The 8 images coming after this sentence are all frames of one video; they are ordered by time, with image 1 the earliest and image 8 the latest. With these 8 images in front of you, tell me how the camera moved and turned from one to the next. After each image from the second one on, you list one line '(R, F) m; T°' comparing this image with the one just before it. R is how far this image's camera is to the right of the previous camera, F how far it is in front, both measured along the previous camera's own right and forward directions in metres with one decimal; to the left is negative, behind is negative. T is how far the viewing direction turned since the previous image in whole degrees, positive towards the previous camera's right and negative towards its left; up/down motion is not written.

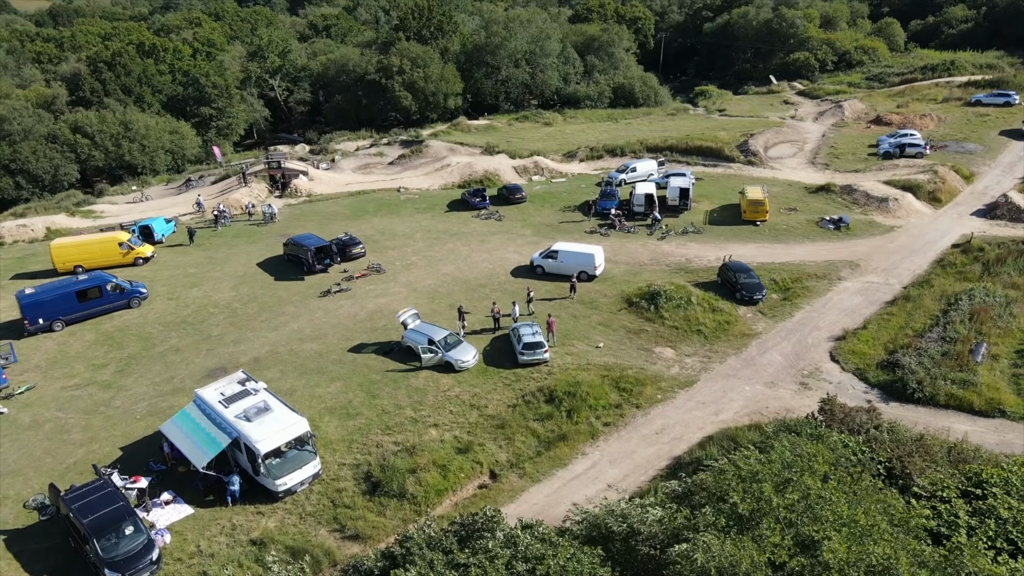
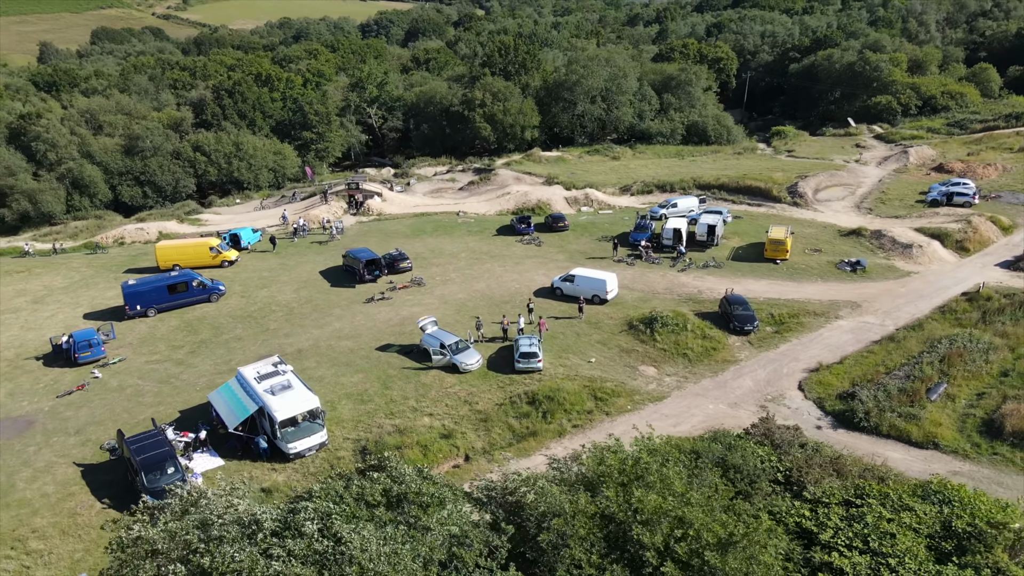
(+3.8, -3.2) m; -8°
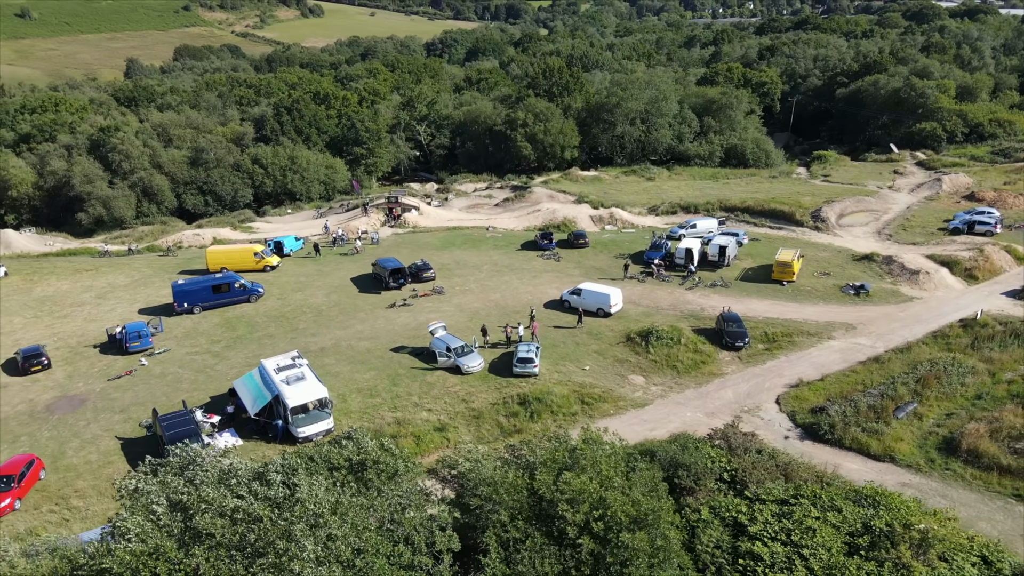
(+2.4, -2.2) m; -5°
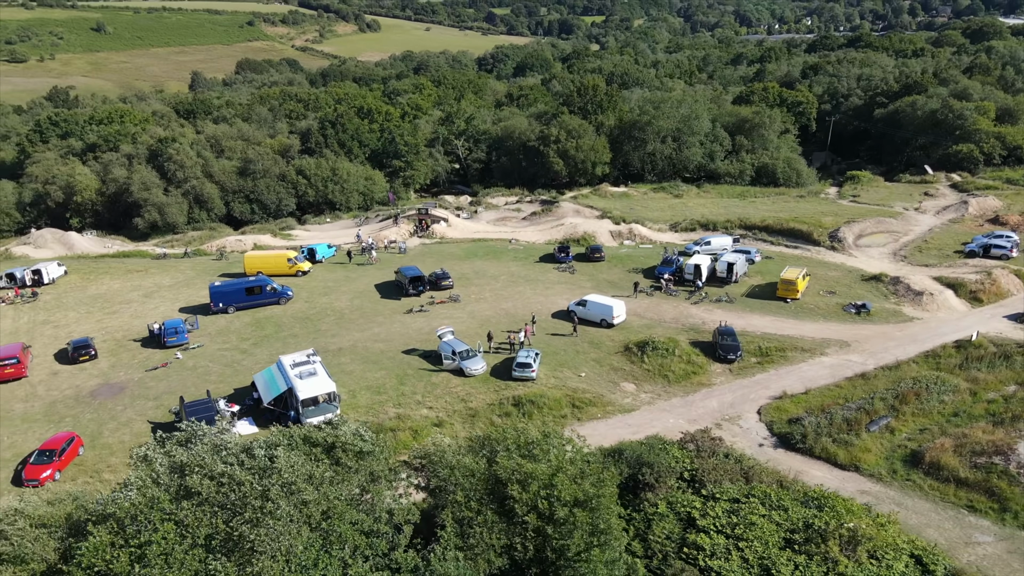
(+2.1, -1.9) m; -4°
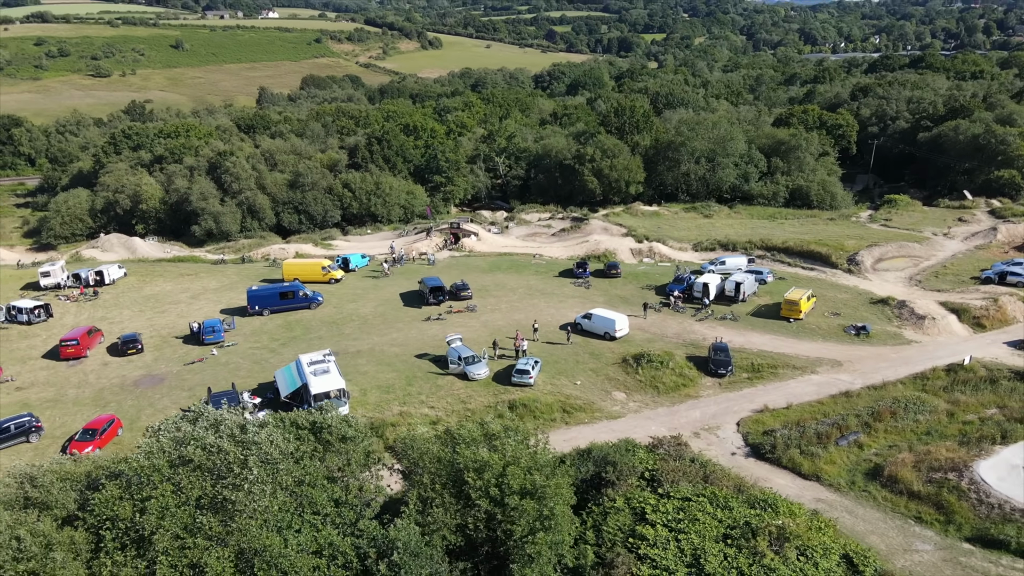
(+2.5, -2.2) m; -4°
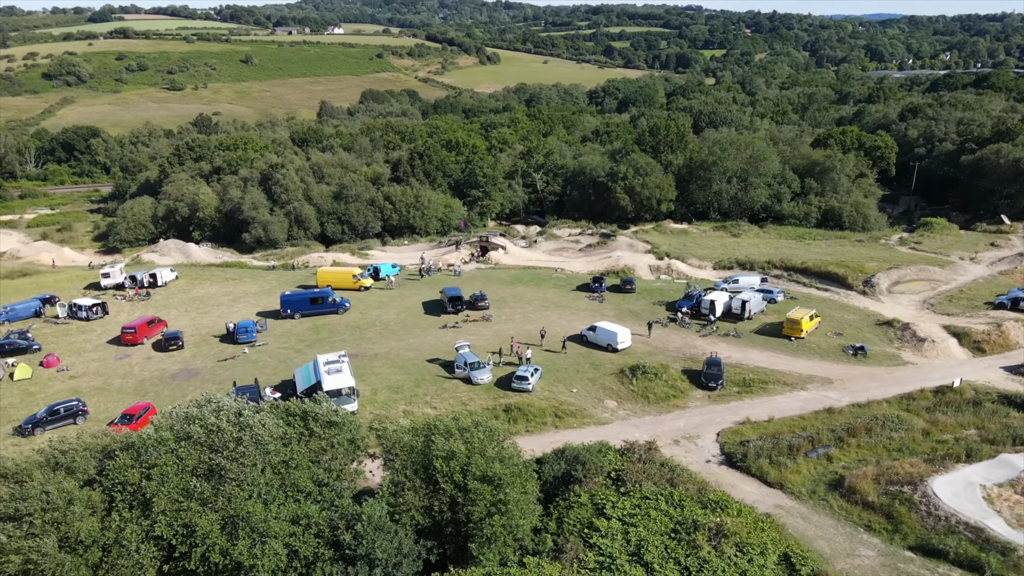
(+2.6, -2.2) m; -4°
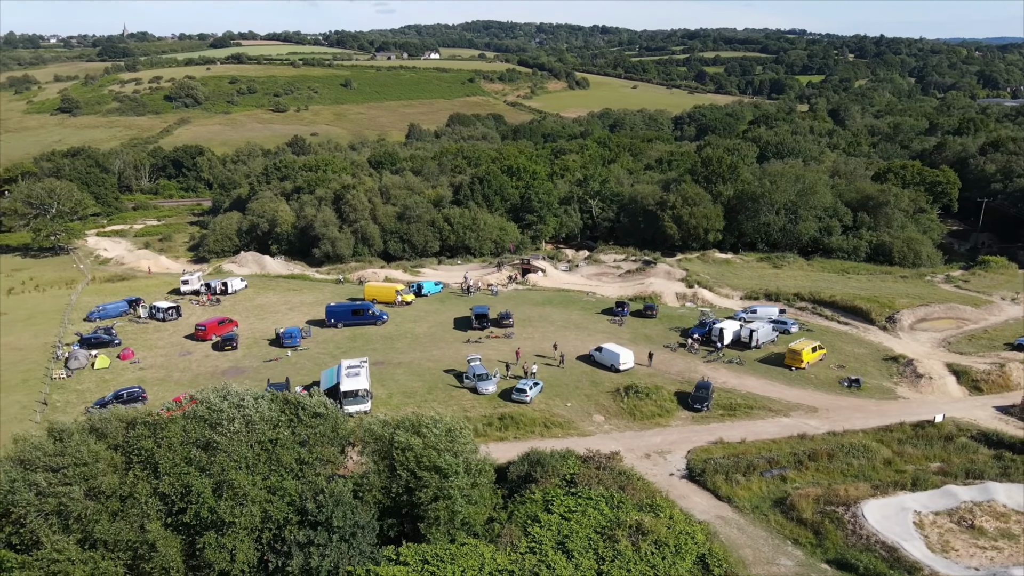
(+4.5, -3.2) m; -7°
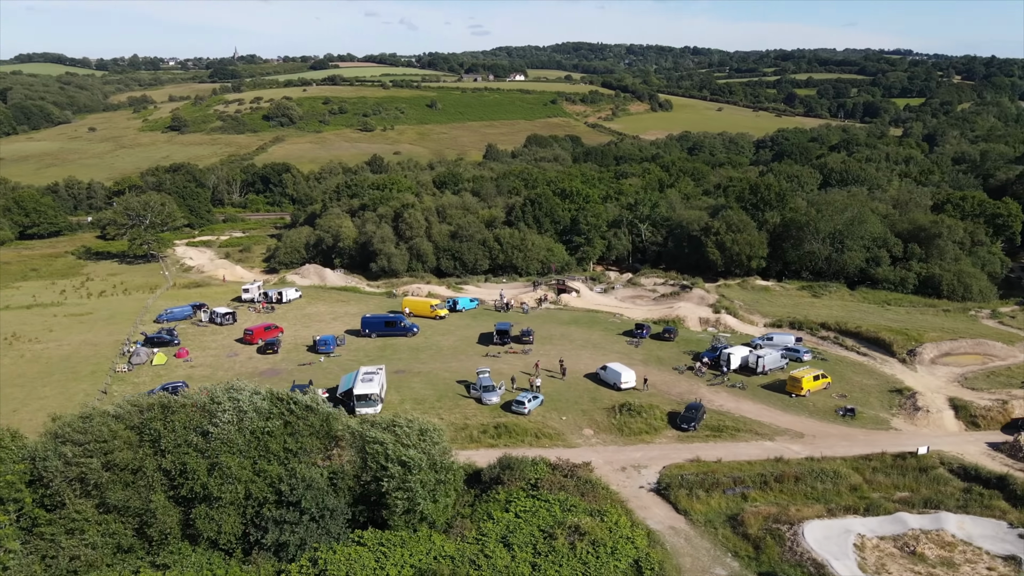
(+4.5, -2.5) m; -7°
